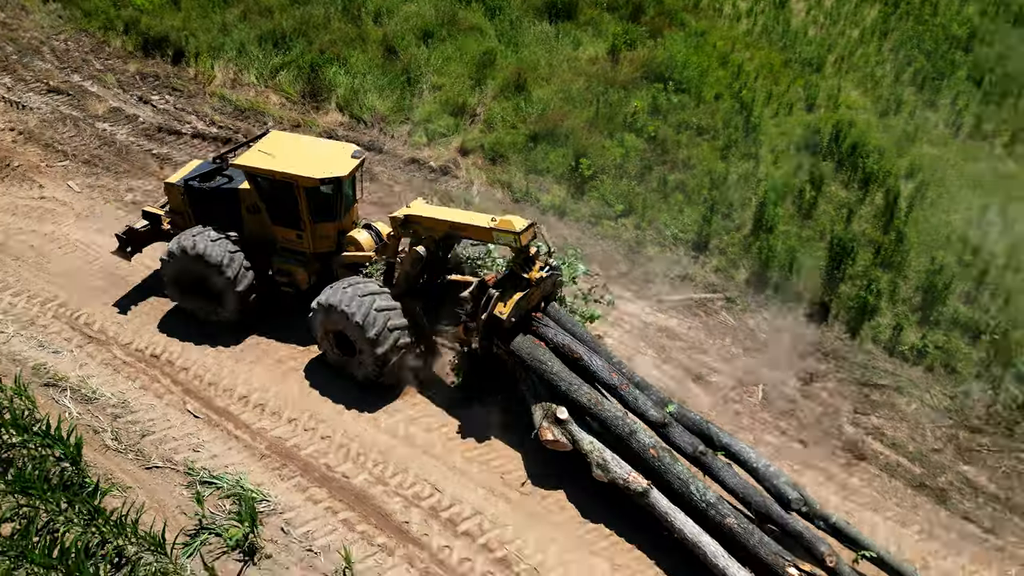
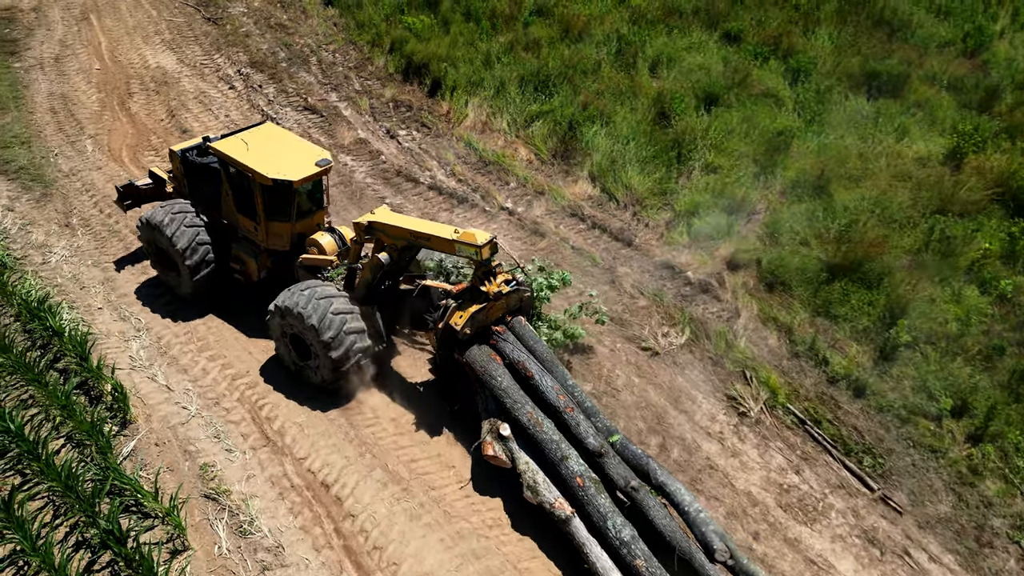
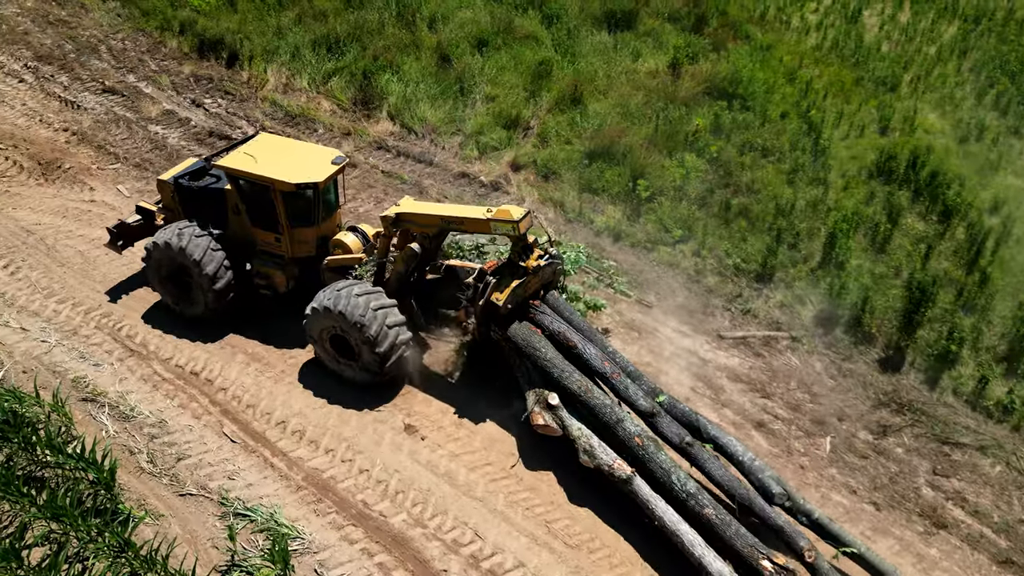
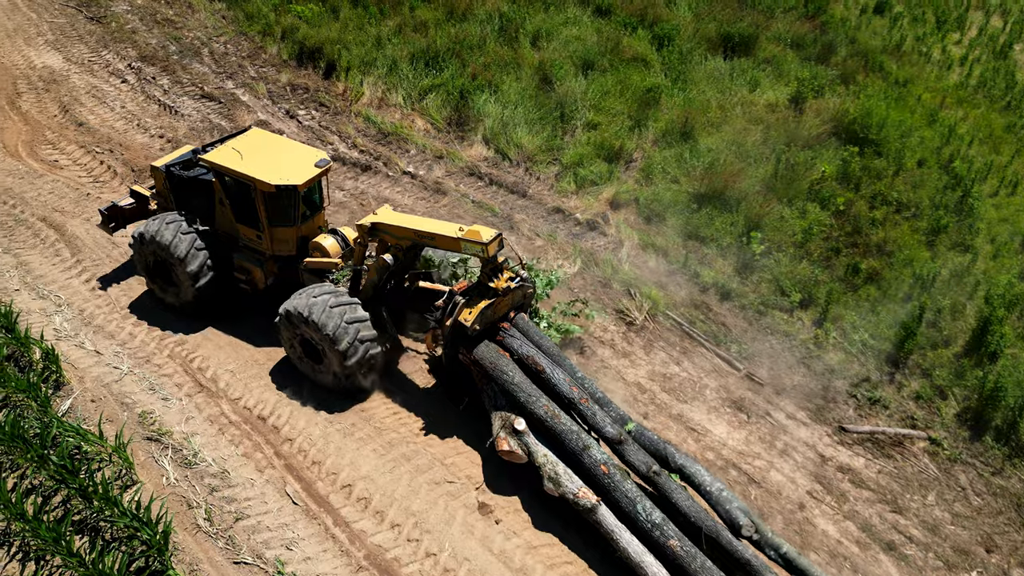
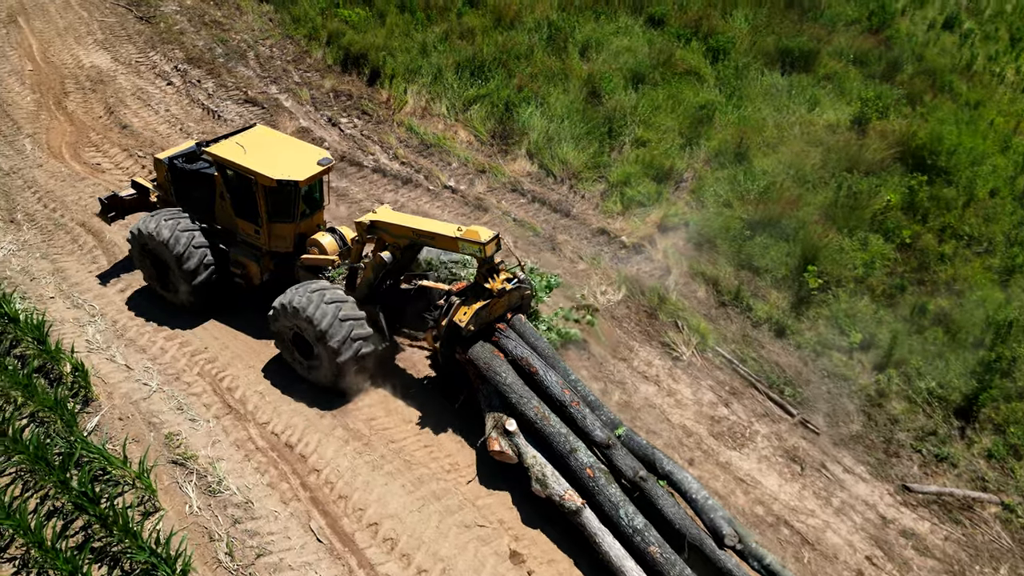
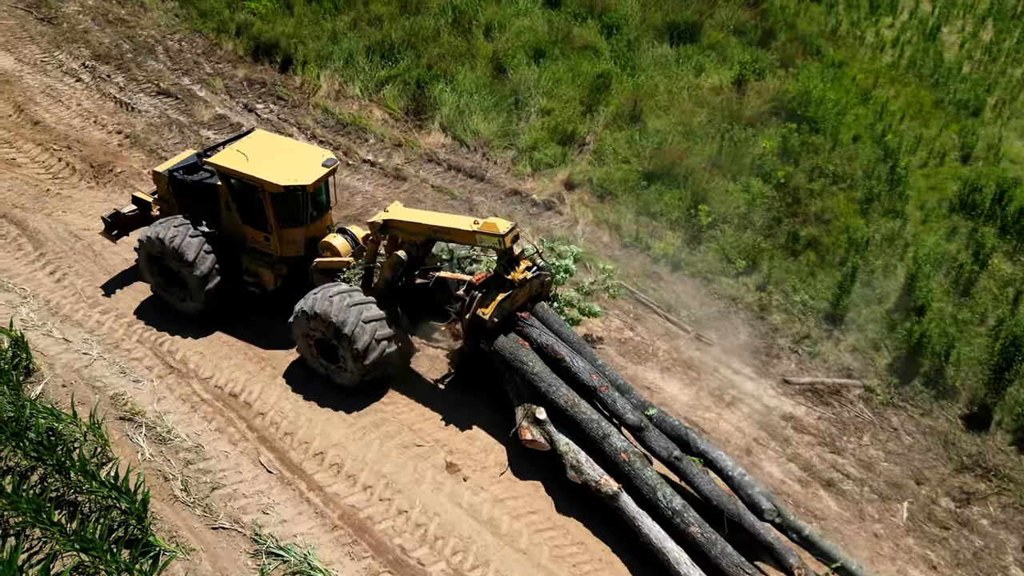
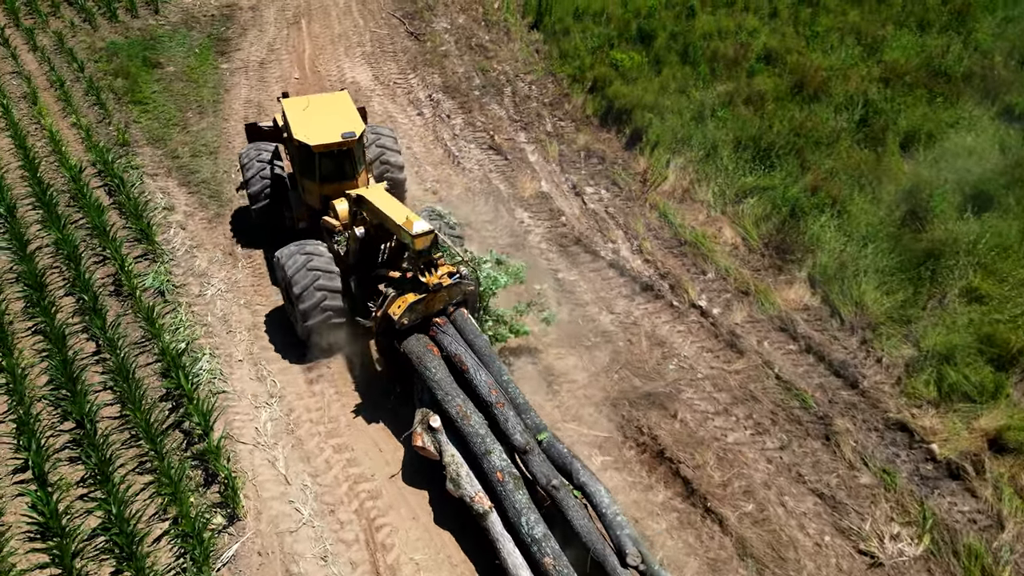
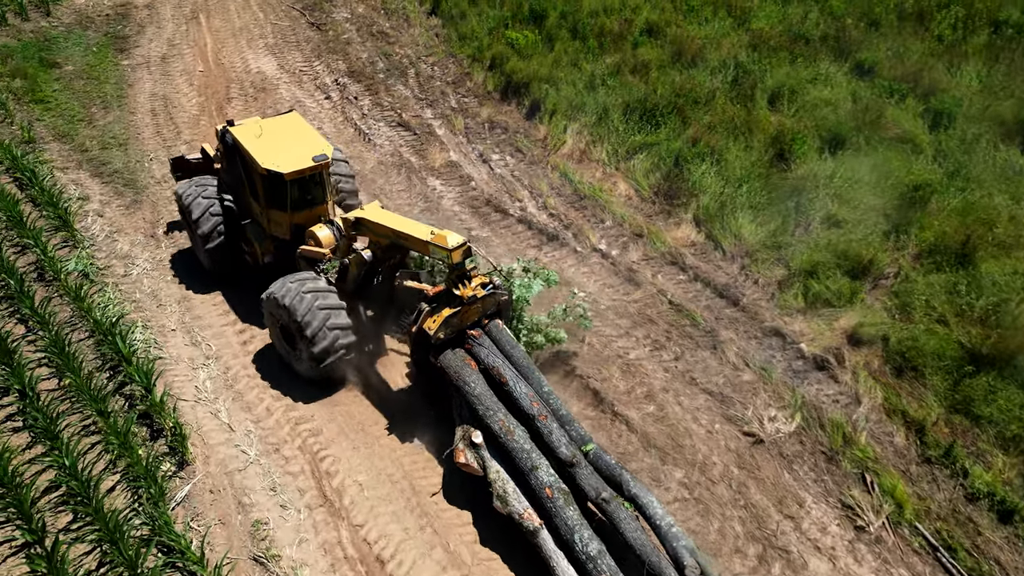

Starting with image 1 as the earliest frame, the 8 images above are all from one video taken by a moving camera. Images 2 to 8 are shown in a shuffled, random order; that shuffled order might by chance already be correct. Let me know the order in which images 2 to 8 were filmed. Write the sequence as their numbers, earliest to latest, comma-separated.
3, 6, 4, 5, 2, 8, 7
